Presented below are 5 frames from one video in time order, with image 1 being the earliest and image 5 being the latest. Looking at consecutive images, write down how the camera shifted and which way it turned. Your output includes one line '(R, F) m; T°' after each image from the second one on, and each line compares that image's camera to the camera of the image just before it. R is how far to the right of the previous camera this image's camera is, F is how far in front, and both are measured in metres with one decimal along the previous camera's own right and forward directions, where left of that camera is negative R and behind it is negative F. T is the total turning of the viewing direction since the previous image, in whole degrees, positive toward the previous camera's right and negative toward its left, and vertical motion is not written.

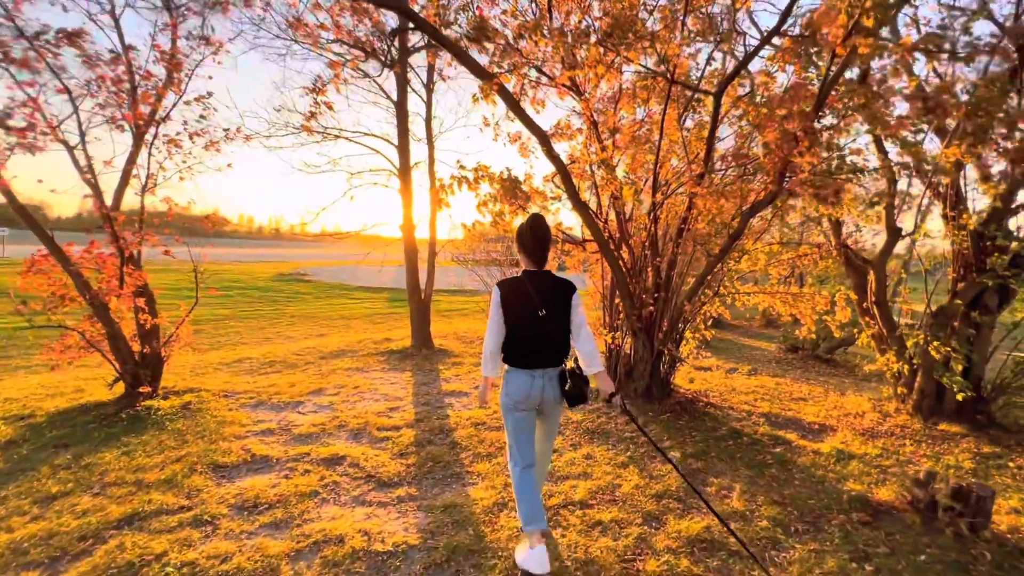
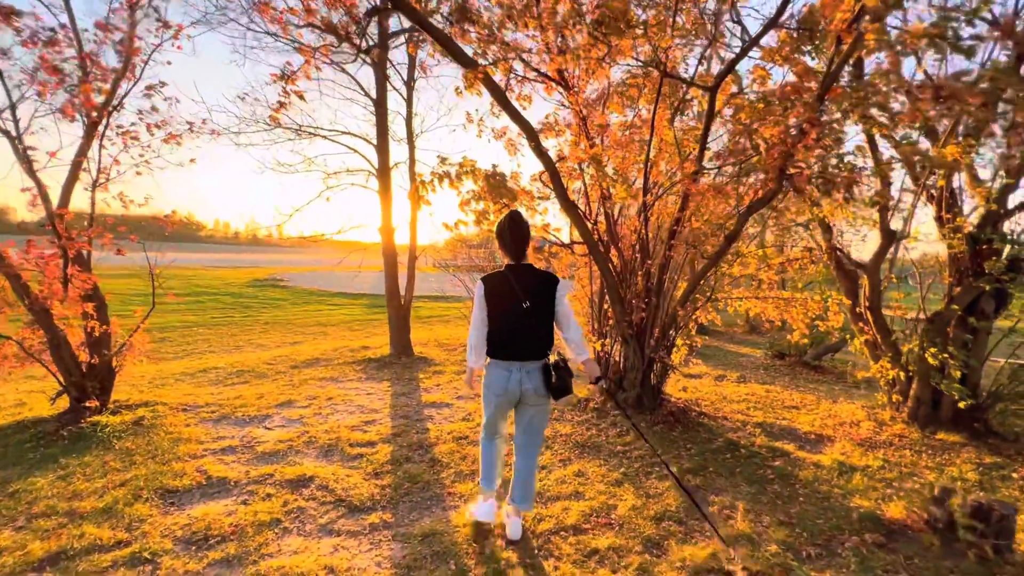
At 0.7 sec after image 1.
(0.0, +0.3) m; +2°
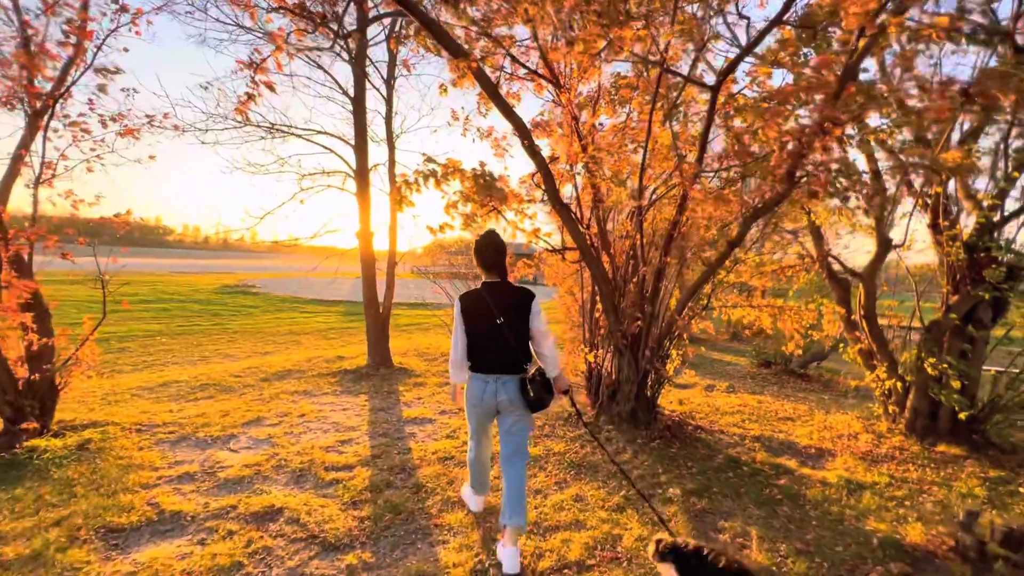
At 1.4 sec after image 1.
(-0.1, +0.3) m; +3°
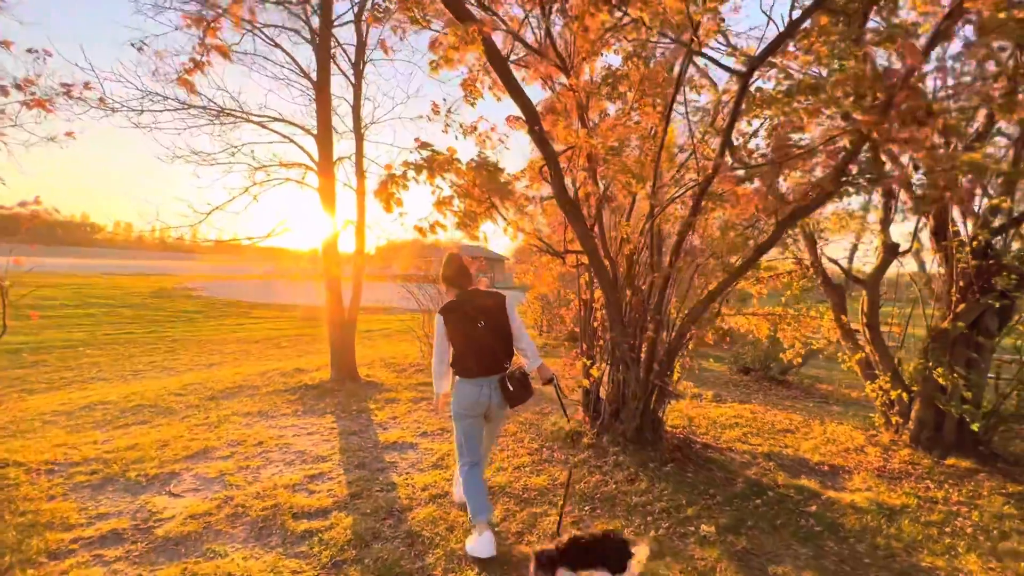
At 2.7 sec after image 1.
(-0.4, +0.6) m; +5°
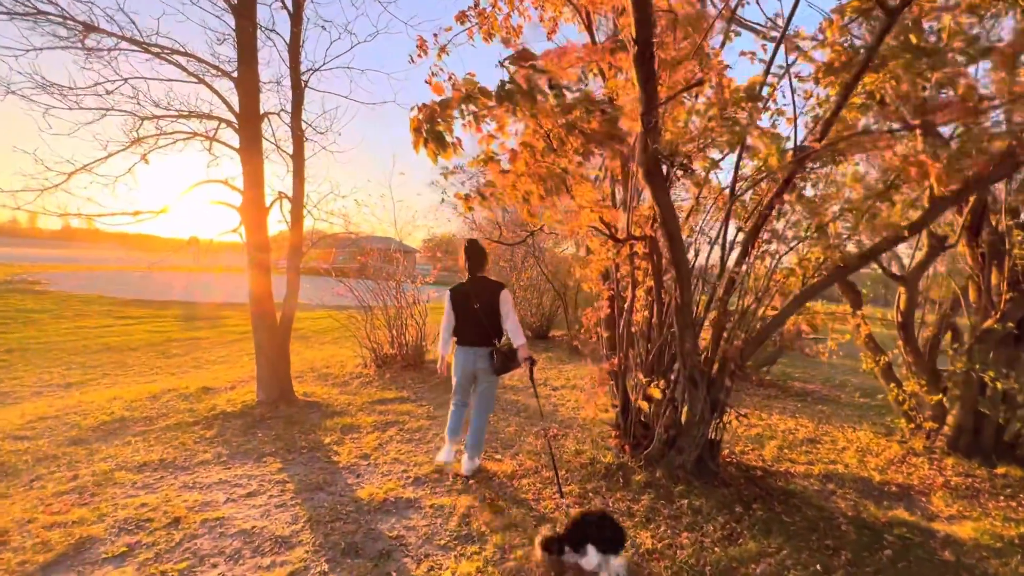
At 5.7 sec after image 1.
(-1.0, +1.3) m; +11°
